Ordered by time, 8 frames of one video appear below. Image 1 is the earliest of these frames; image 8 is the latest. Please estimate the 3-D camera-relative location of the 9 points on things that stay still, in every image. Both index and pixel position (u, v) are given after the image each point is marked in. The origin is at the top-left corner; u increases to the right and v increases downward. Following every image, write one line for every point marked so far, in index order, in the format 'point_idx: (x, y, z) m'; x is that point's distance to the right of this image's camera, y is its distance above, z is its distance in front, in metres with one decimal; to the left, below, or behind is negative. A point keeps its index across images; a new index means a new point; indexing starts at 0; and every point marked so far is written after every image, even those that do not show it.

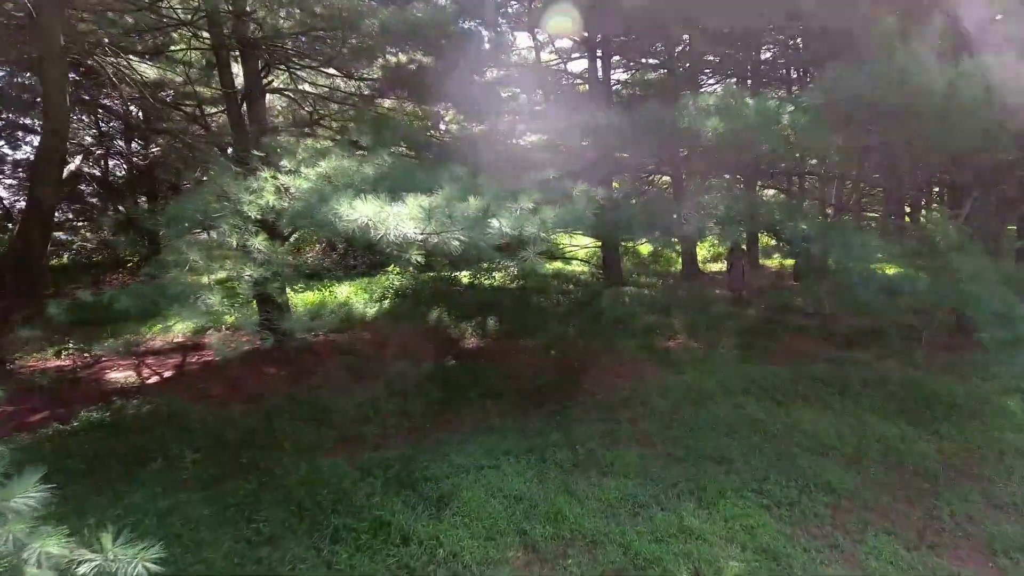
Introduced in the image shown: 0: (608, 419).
0: (+0.8, -1.1, +5.4) m
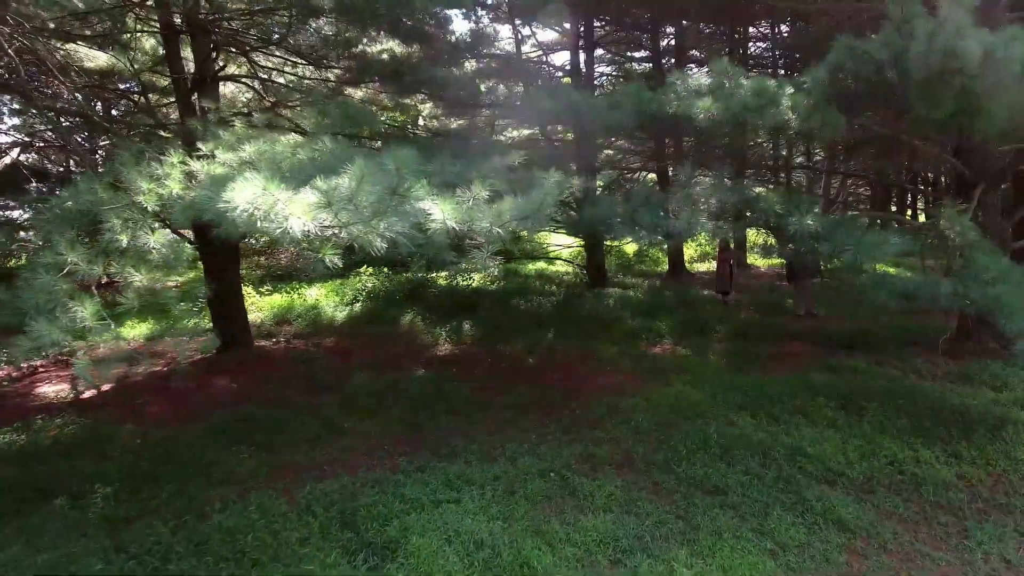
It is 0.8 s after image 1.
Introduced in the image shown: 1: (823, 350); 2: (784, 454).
0: (+0.6, -1.2, +4.8) m
1: (+3.7, -0.7, +7.5) m
2: (+1.8, -1.1, +4.3) m
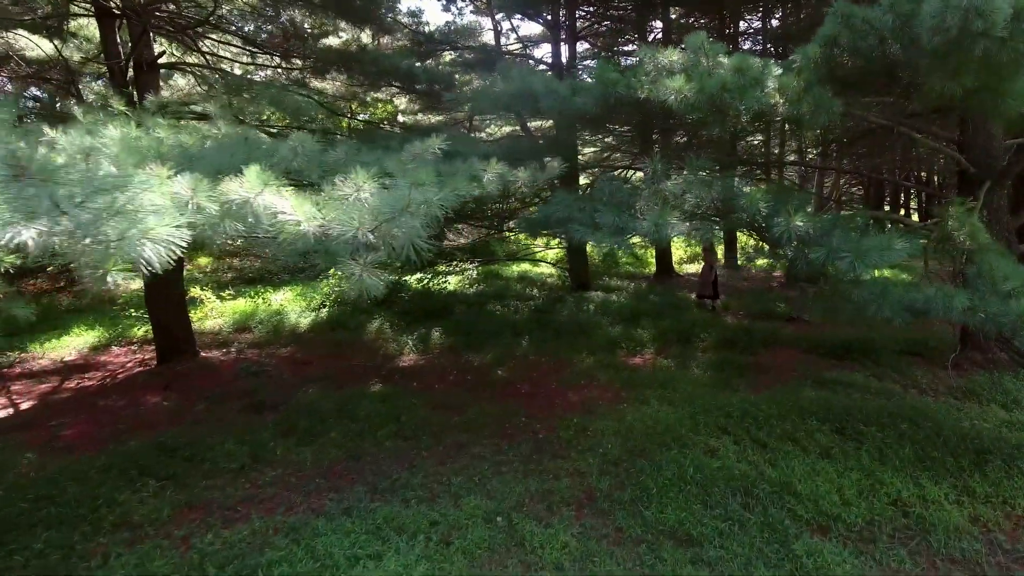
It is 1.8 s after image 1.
0: (+0.2, -1.2, +4.2) m
1: (+3.3, -0.8, +7.0) m
2: (+1.5, -1.2, +3.7) m
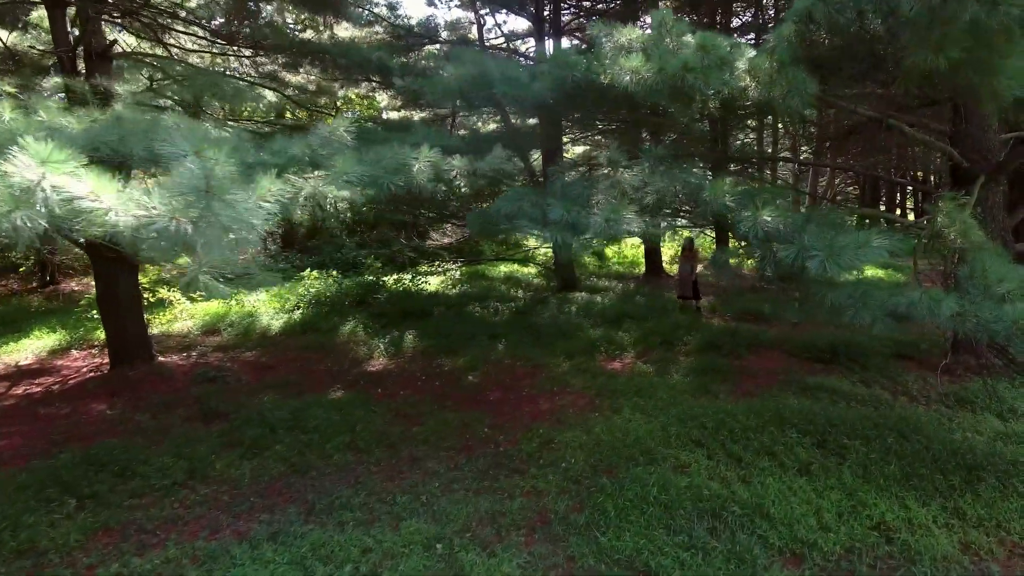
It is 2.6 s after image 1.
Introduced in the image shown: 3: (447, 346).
0: (-0.1, -1.2, +3.9) m
1: (+3.0, -0.8, +6.6) m
2: (+1.2, -1.2, +3.4) m
3: (-0.8, -0.7, +7.9) m
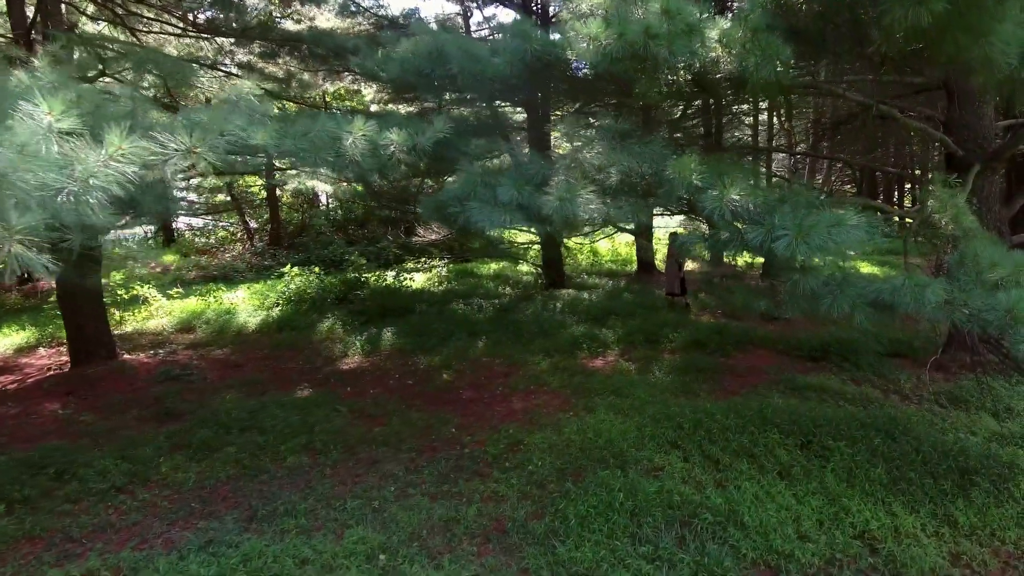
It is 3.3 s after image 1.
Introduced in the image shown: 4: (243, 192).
0: (-0.3, -1.2, +3.6) m
1: (+2.8, -0.7, +6.4) m
2: (+1.0, -1.2, +3.1) m
3: (-1.0, -0.7, +7.6) m
4: (-6.6, +2.4, +15.7) m
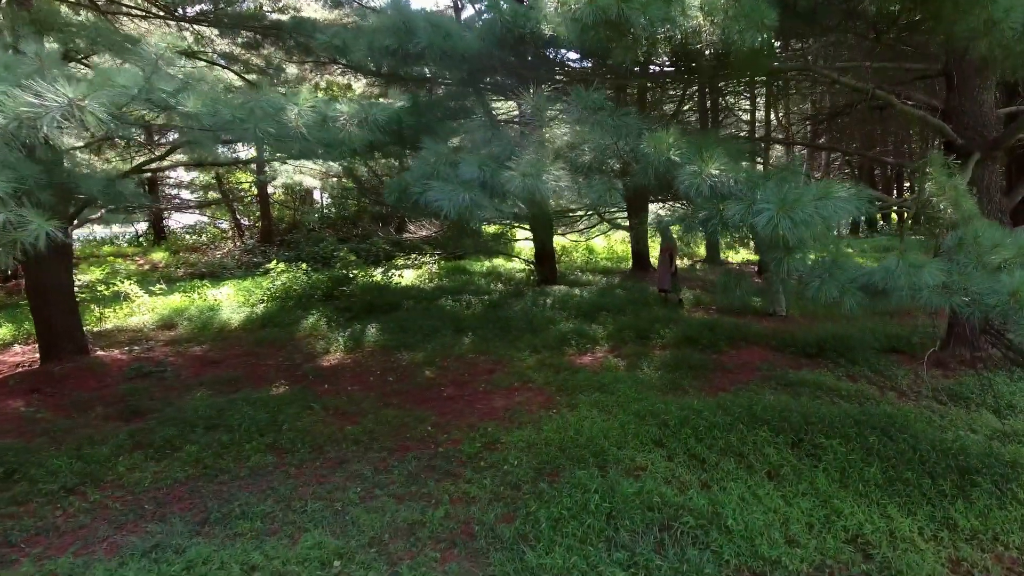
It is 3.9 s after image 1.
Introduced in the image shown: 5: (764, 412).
0: (-0.4, -1.1, +3.4) m
1: (+2.6, -0.7, +6.2) m
2: (+0.8, -1.1, +2.9) m
3: (-1.2, -0.6, +7.4) m
4: (-6.8, +2.4, +15.5) m
5: (+1.6, -0.8, +4.1) m
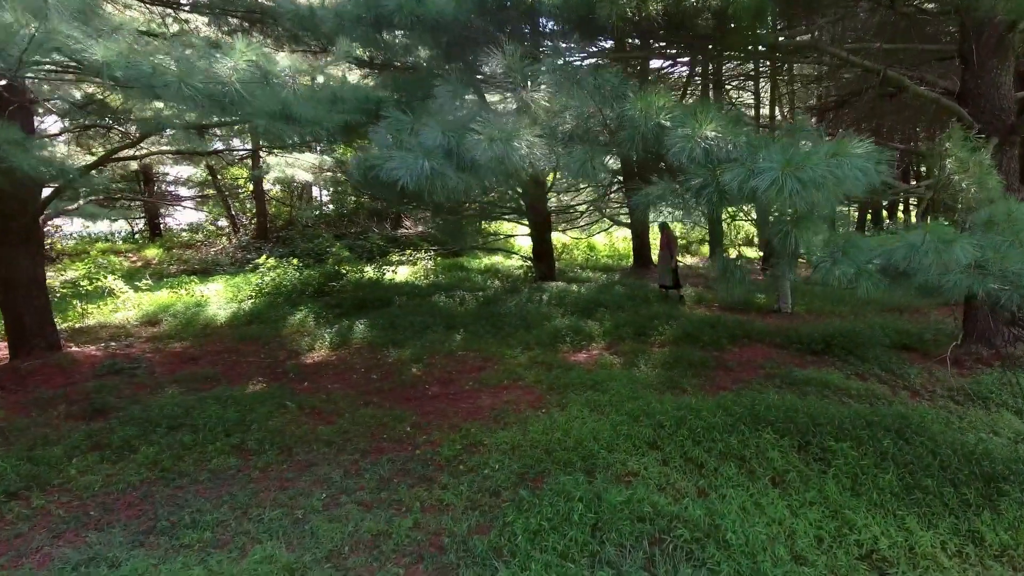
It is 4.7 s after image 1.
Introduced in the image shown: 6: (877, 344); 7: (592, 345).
0: (-0.5, -1.1, +3.1) m
1: (+2.5, -0.6, +5.8) m
2: (+0.7, -1.0, +2.6) m
3: (-1.3, -0.5, +7.1) m
4: (-6.8, +2.5, +15.2) m
5: (+1.5, -0.7, +3.8) m
6: (+3.4, -0.5, +5.9) m
7: (+0.8, -0.6, +6.5) m
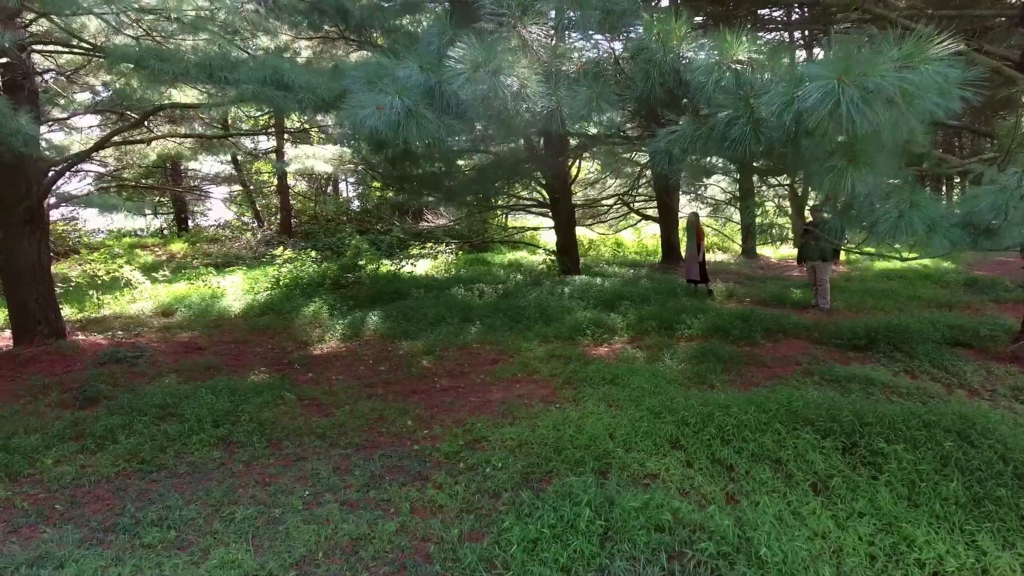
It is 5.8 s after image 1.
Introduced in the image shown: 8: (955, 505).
0: (-0.5, -0.9, +2.8) m
1: (+2.7, -0.5, +5.4) m
2: (+0.7, -0.9, +2.2) m
3: (-1.1, -0.4, +6.8) m
4: (-6.2, +2.6, +15.2) m
5: (+1.6, -0.6, +3.4) m
6: (+3.5, -0.4, +5.4) m
7: (+1.0, -0.5, +6.1) m
8: (+1.8, -0.9, +2.5) m
